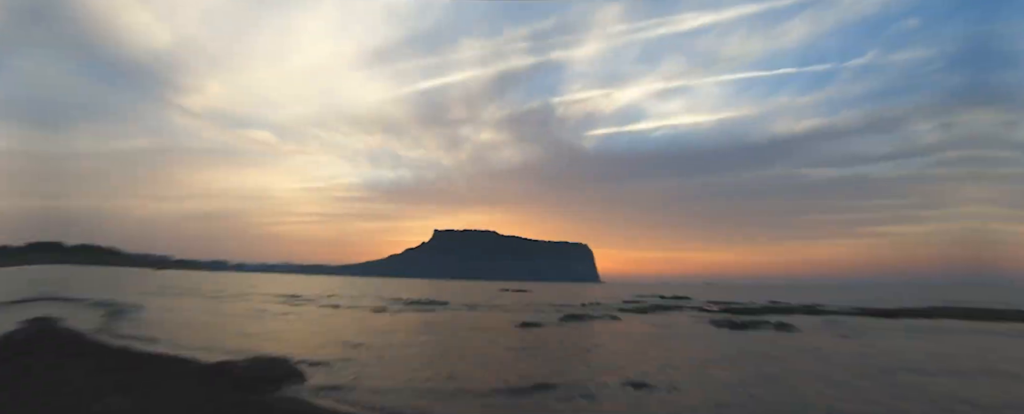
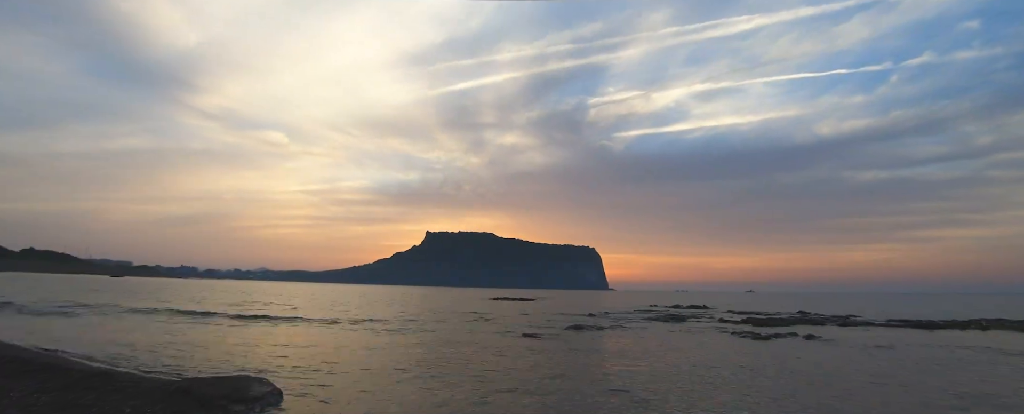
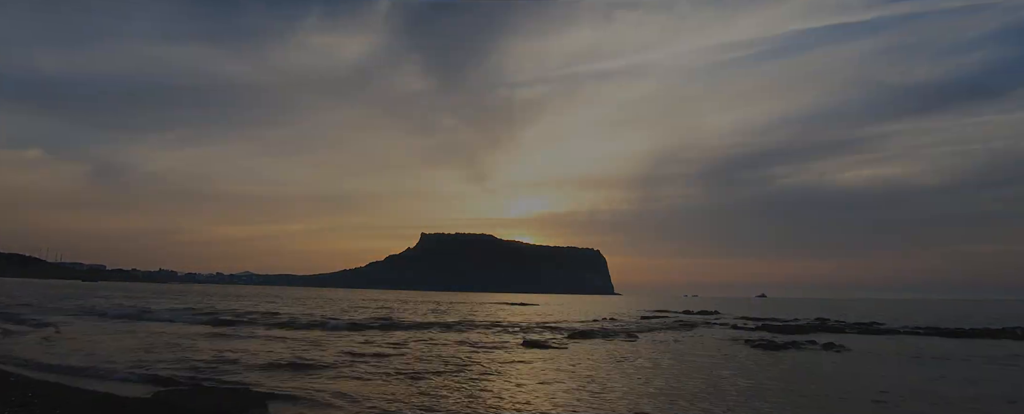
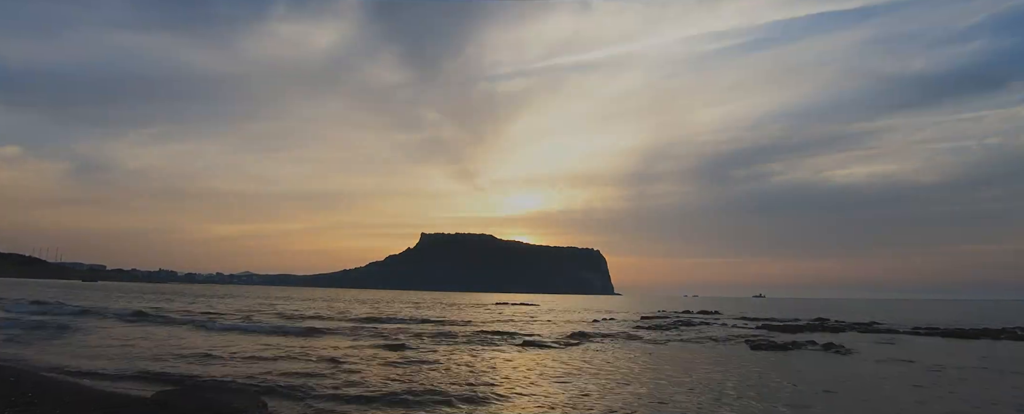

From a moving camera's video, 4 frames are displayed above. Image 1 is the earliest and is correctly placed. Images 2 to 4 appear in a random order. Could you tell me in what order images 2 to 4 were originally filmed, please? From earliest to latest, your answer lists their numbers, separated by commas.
2, 4, 3
